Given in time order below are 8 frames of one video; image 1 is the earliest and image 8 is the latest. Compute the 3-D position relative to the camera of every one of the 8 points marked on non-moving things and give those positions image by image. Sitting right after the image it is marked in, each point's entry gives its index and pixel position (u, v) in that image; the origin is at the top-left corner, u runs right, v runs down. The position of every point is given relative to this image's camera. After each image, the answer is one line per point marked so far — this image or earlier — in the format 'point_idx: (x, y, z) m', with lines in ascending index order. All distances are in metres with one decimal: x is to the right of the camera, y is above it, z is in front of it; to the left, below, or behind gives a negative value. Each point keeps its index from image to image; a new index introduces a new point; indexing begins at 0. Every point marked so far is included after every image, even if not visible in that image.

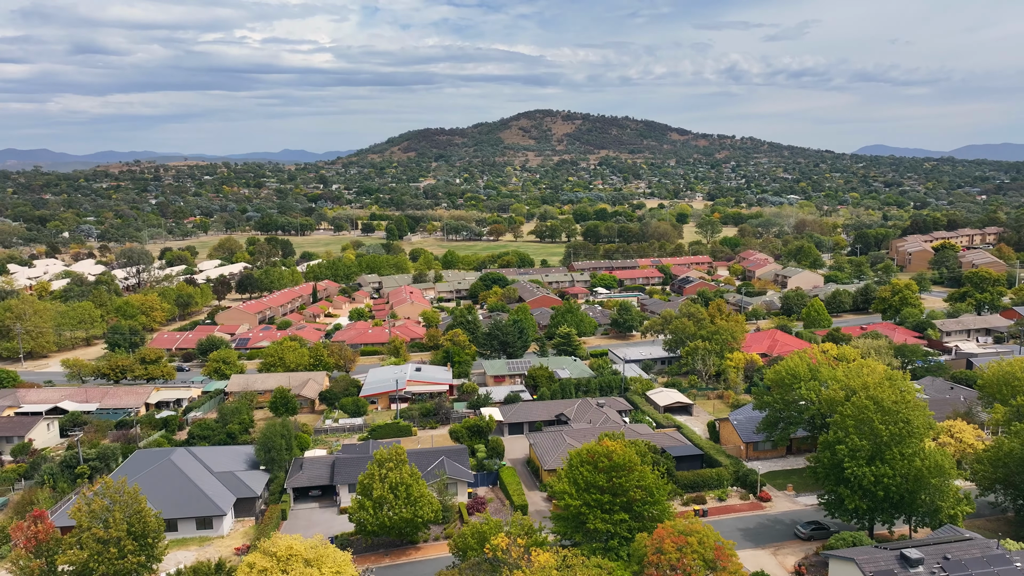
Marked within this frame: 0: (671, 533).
0: (+2.5, -3.8, +10.8) m
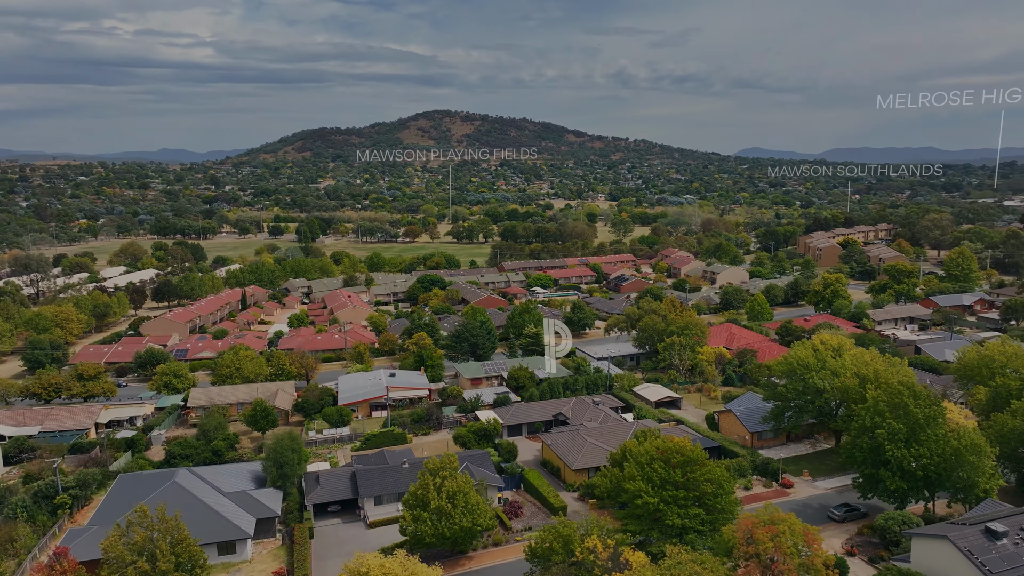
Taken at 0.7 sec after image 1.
0: (+3.9, -3.7, +11.1) m
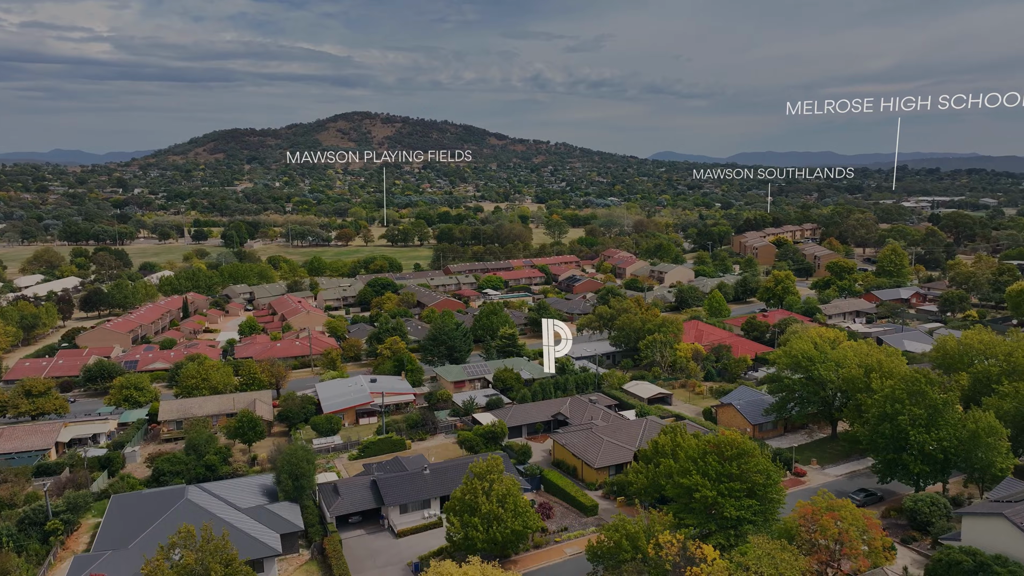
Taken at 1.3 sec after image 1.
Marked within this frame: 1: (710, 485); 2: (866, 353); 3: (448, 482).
0: (+5.0, -3.6, +11.4) m
1: (+3.5, -3.4, +12.3) m
2: (+9.3, -1.7, +18.3) m
3: (-1.4, -4.4, +16.1) m
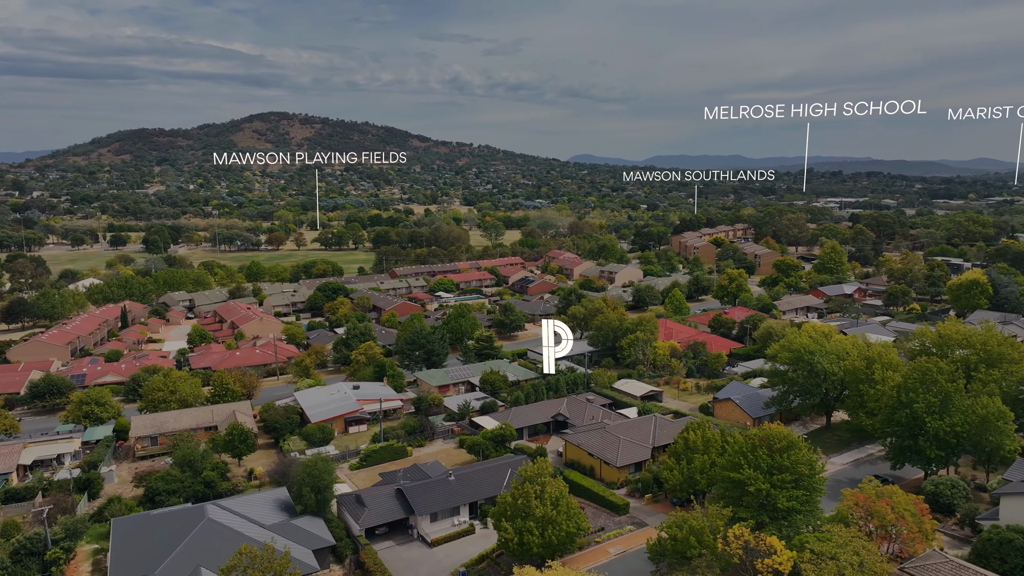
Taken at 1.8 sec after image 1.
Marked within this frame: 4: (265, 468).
0: (+6.1, -3.6, +11.9) m
1: (+4.5, -3.4, +12.5) m
2: (+9.6, -1.6, +19.2) m
3: (-0.8, -4.5, +15.8) m
4: (-6.7, -5.0, +19.4) m
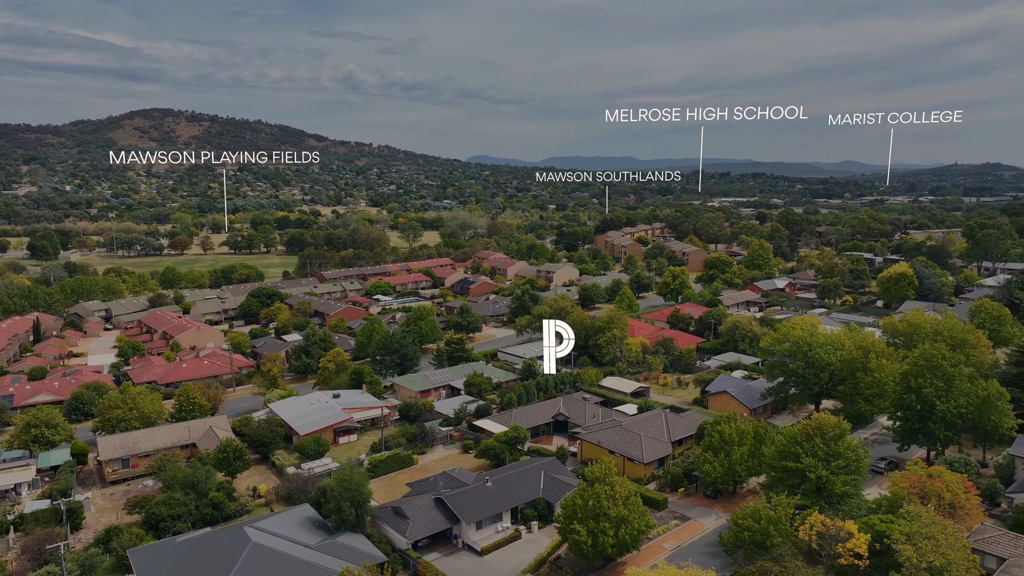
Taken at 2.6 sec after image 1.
0: (+7.4, -3.4, +12.7) m
1: (+5.7, -3.3, +13.1) m
2: (+9.8, -1.4, +20.4) m
3: (+0.1, -4.5, +15.6) m
4: (-6.3, -5.2, +18.3) m
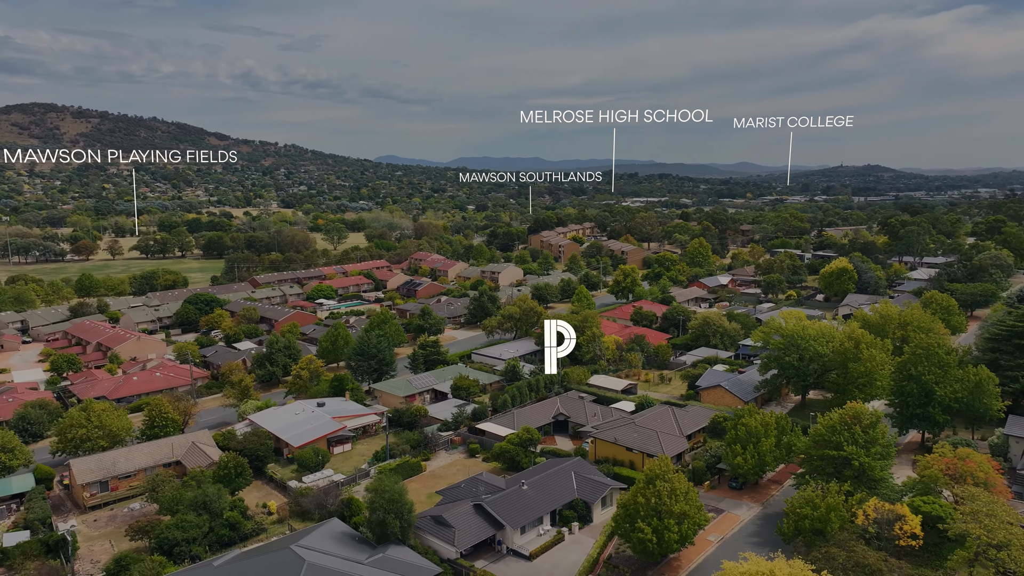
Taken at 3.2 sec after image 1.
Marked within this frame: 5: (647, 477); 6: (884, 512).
0: (+8.5, -3.3, +13.5) m
1: (+6.7, -3.2, +13.7) m
2: (+9.9, -1.3, +21.4) m
3: (+0.9, -4.5, +15.5) m
4: (-5.8, -5.3, +17.4) m
5: (+2.5, -3.5, +13.2) m
6: (+6.5, -3.9, +12.5) m
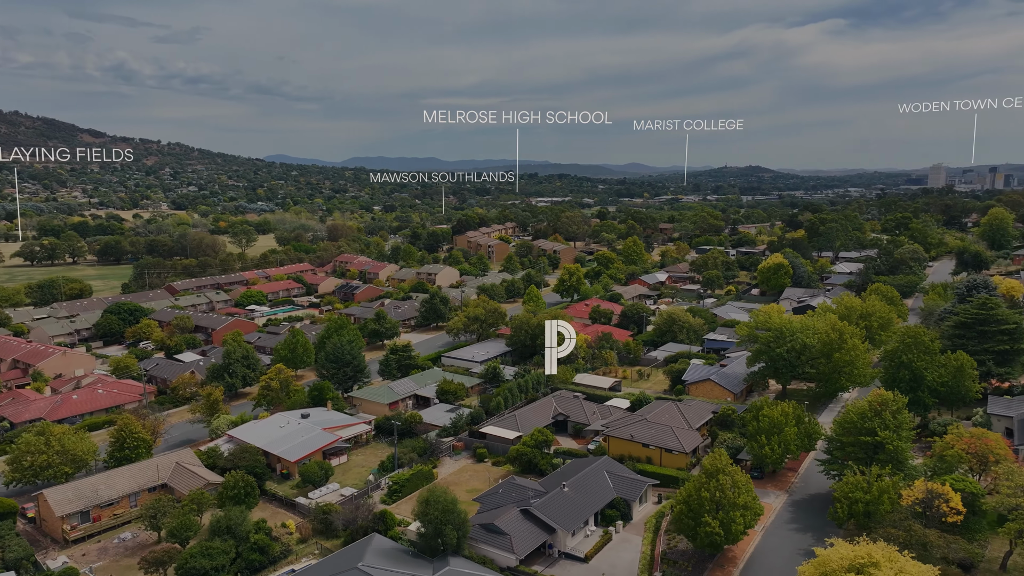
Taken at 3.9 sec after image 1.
0: (+9.6, -3.1, +14.6) m
1: (+7.8, -3.1, +14.6) m
2: (+9.8, -1.1, +22.7) m
3: (+1.8, -4.5, +15.5) m
4: (-5.1, -5.5, +16.4) m
5: (+3.7, -3.5, +13.4) m
6: (+7.8, -3.8, +13.3) m
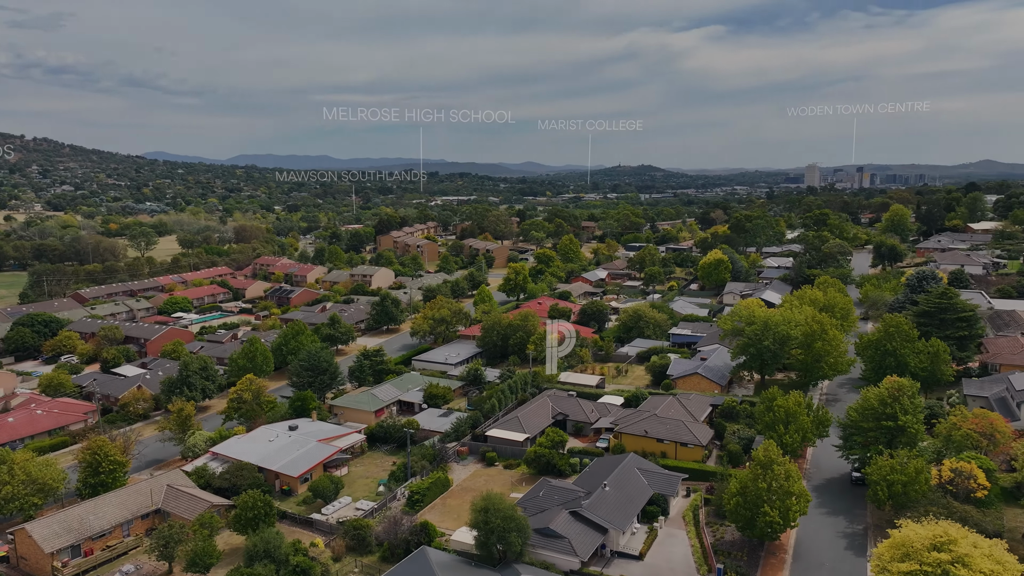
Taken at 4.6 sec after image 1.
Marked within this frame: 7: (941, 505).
0: (+10.5, -3.0, +15.8) m
1: (+8.7, -2.9, +15.5) m
2: (+9.5, -0.9, +23.8) m
3: (+2.6, -4.5, +15.6) m
4: (-4.2, -5.6, +15.6) m
5: (+4.8, -3.5, +13.9) m
6: (+8.9, -3.7, +14.3) m
7: (+8.2, -4.2, +13.5) m
